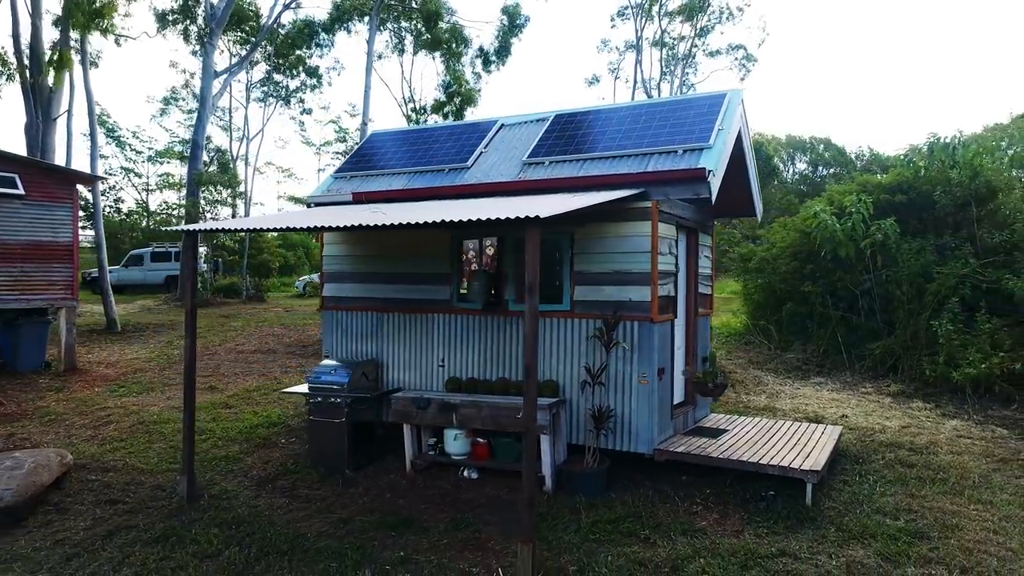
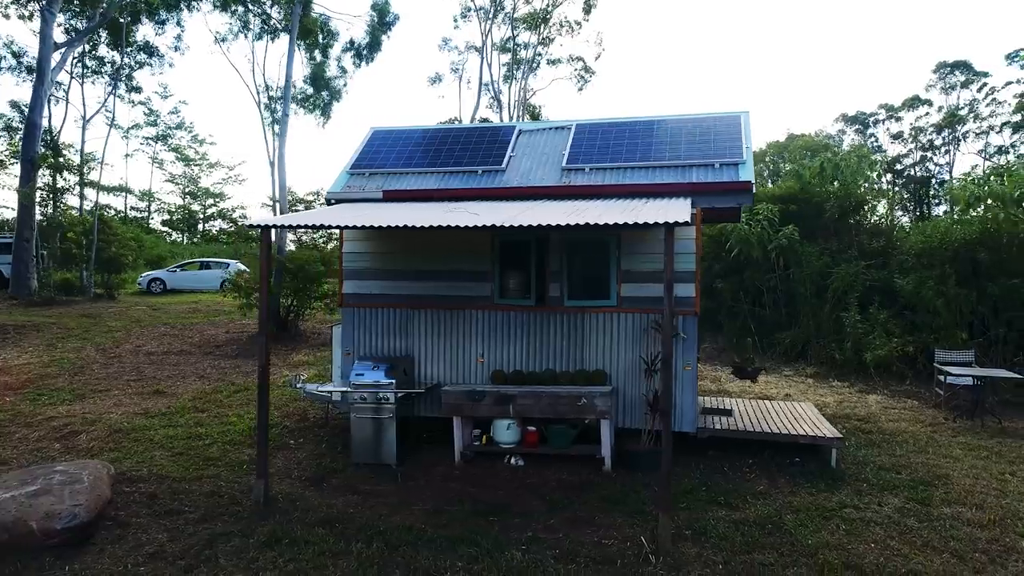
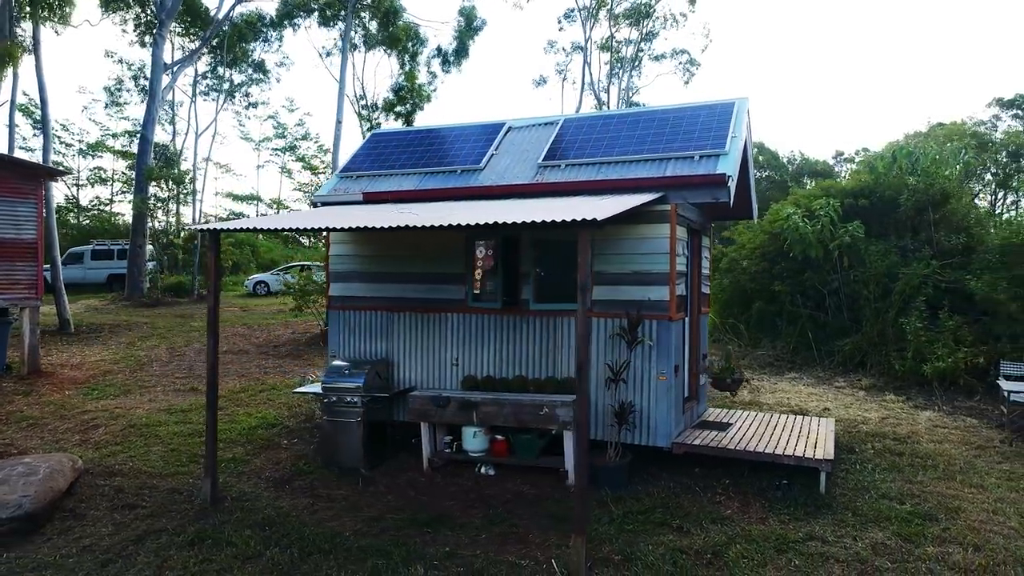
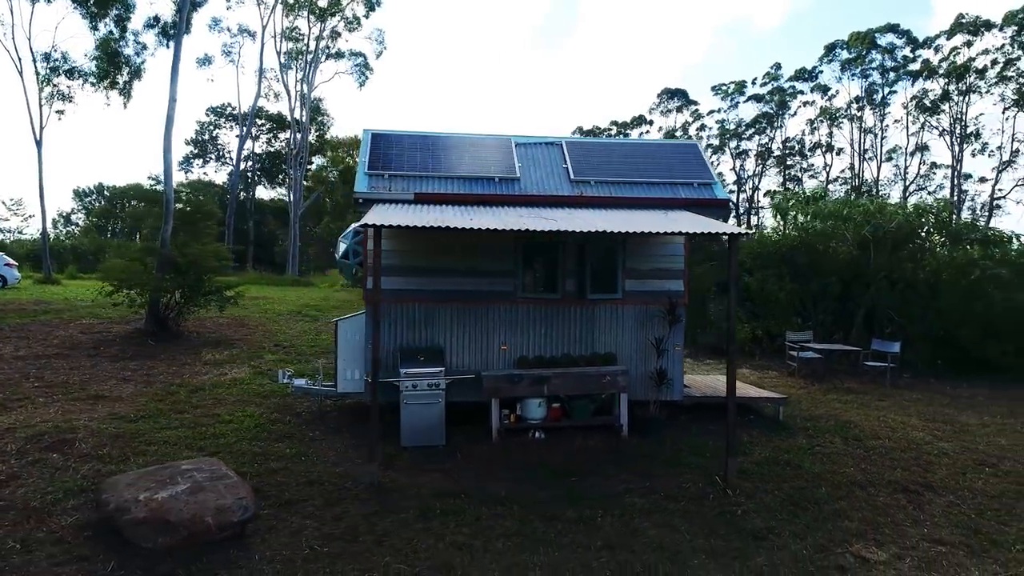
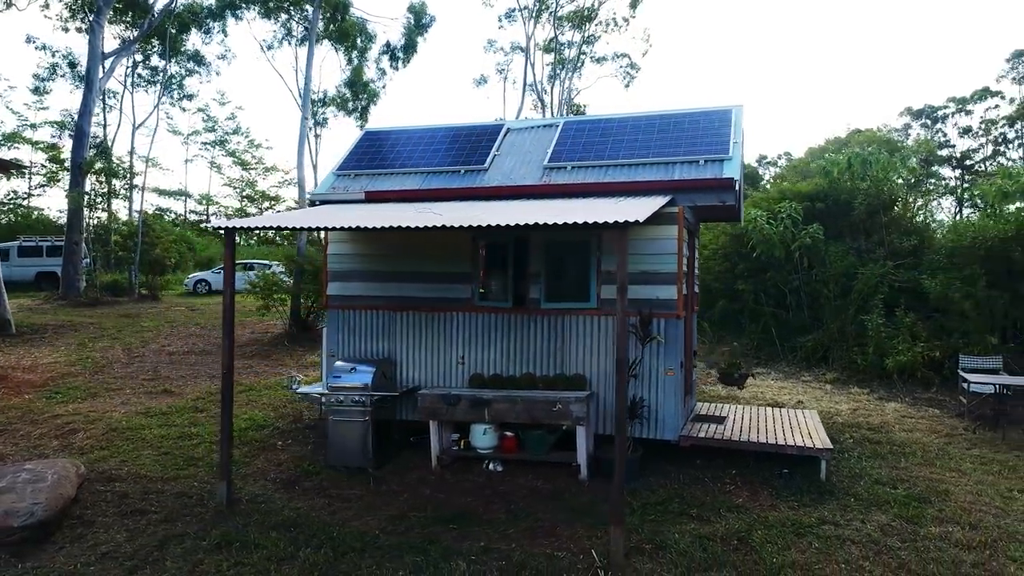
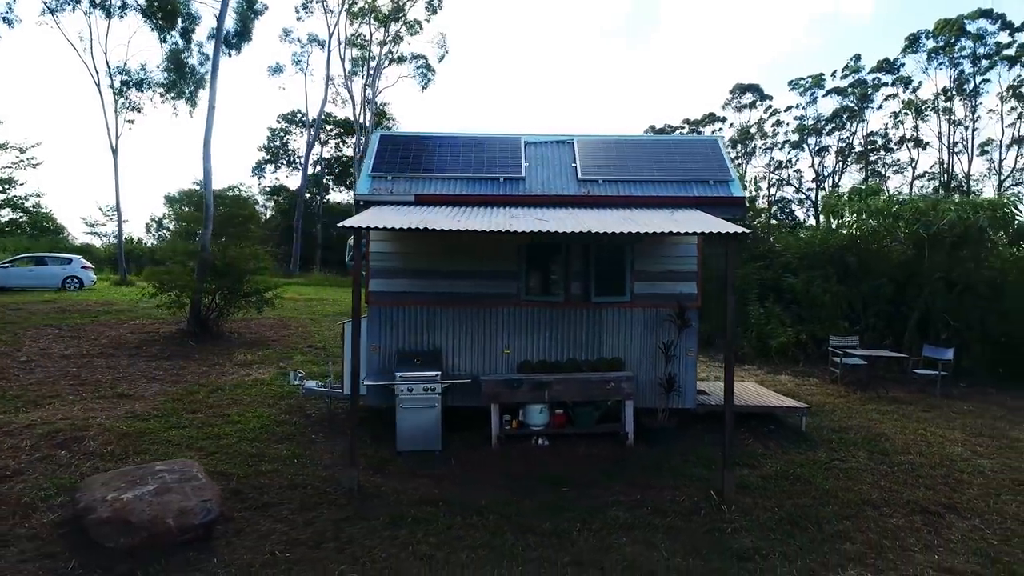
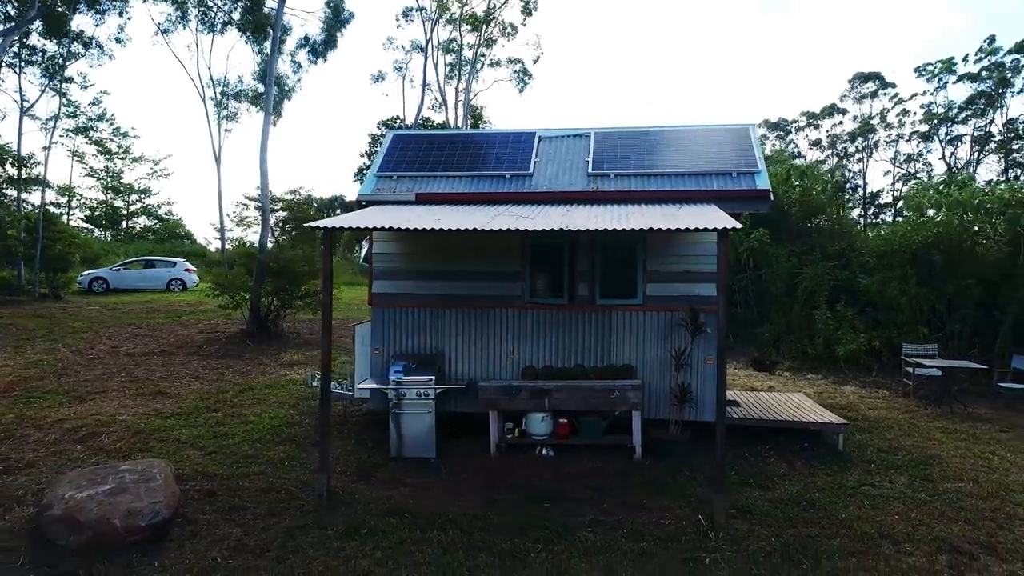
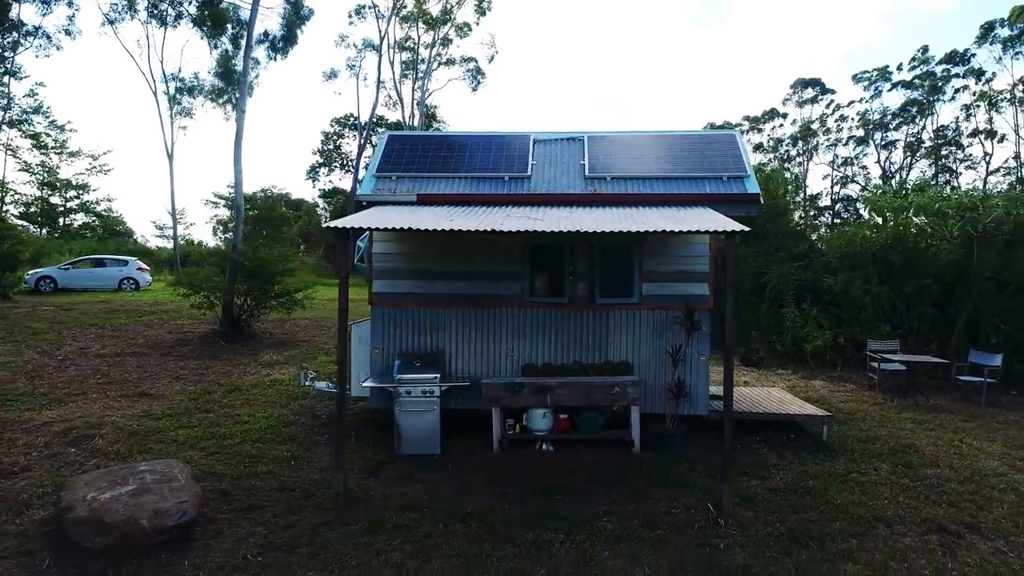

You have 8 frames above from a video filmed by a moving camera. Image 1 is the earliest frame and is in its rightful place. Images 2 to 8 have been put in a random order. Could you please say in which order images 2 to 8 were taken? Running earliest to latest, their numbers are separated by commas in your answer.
3, 5, 2, 7, 8, 6, 4
